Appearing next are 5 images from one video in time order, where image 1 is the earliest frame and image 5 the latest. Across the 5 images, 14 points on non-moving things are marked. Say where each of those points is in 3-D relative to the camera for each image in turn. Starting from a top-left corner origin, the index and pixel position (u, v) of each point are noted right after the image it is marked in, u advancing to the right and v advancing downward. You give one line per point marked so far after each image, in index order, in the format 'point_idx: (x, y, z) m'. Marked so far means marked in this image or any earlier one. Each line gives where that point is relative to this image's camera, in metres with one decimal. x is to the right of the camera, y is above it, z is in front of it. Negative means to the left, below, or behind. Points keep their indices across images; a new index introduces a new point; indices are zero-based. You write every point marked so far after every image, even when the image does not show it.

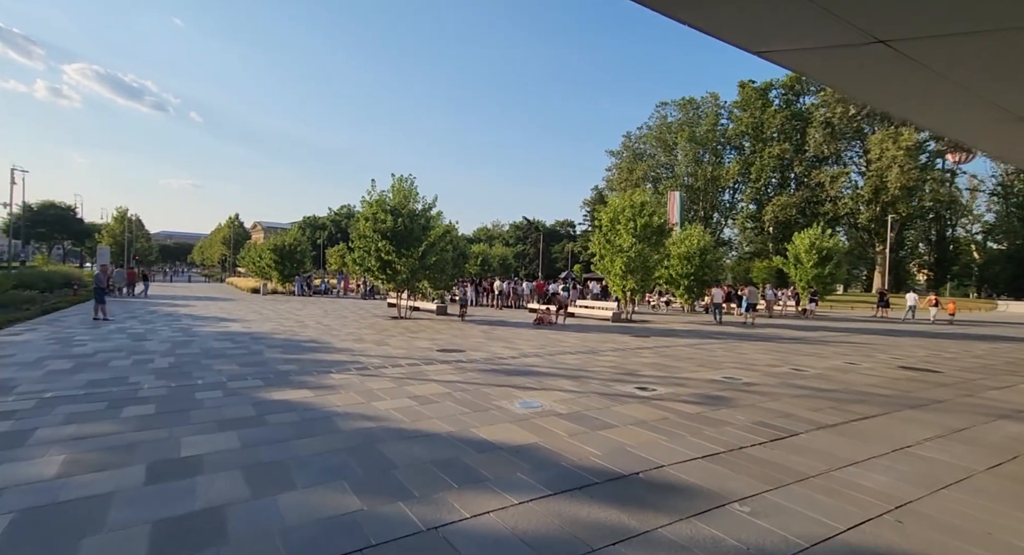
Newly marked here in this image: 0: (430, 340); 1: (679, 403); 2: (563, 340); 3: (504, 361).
0: (-2.1, -1.7, +14.1) m
1: (+2.1, -1.6, +6.8) m
2: (+1.4, -1.8, +14.7) m
3: (-0.1, -1.7, +10.5) m
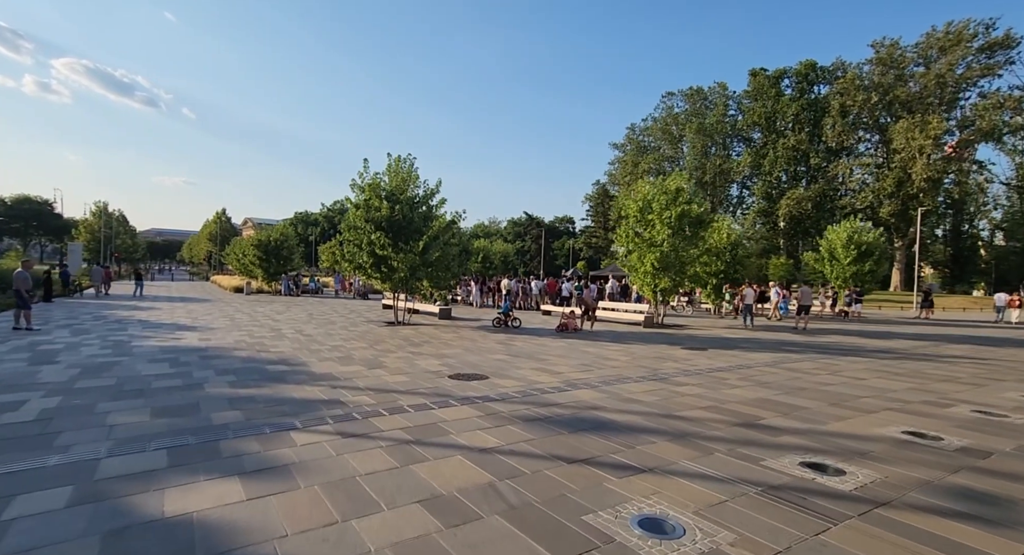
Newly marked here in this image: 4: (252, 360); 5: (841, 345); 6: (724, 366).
0: (-1.5, -1.7, +10.9) m
1: (+2.8, -1.6, +3.6) m
2: (+2.1, -1.8, +11.6) m
3: (+0.6, -1.6, +7.3) m
4: (-4.8, -1.5, +9.8) m
5: (+9.1, -2.0, +14.9) m
6: (+4.1, -1.8, +10.4) m
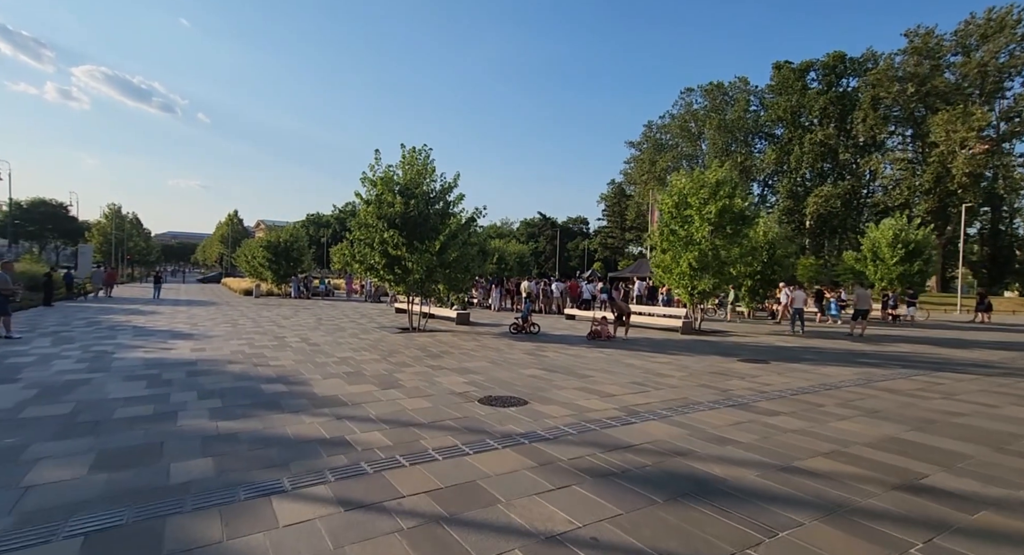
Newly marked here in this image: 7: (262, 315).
0: (-0.9, -1.7, +9.3) m
1: (+3.3, -1.6, +1.9) m
2: (+2.7, -1.8, +9.9) m
3: (+1.1, -1.7, +5.7) m
4: (-4.1, -1.6, +8.3) m
5: (+9.8, -2.0, +13.1) m
6: (+4.8, -1.8, +8.7) m
7: (-9.2, -1.4, +19.8) m
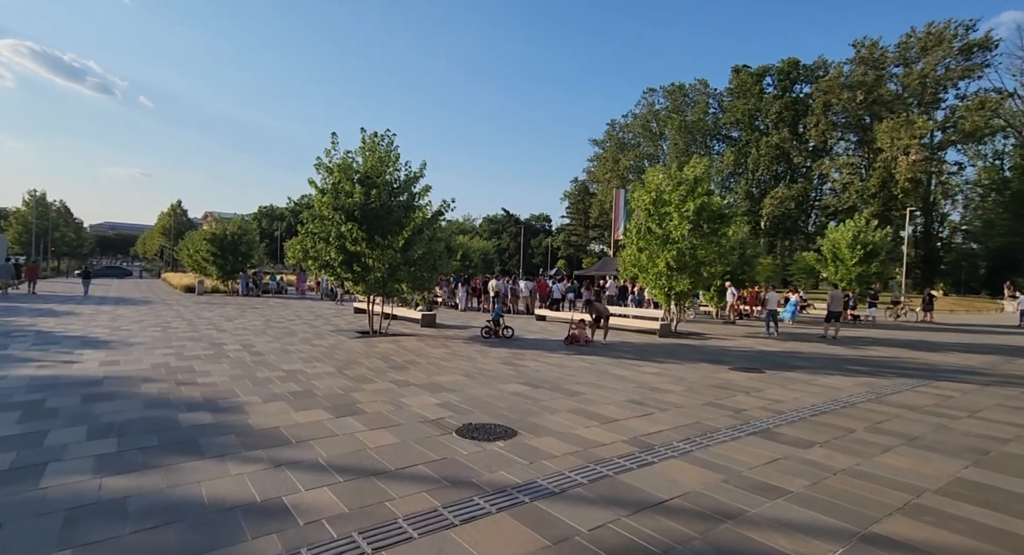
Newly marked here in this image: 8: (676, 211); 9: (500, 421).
0: (-1.2, -1.7, +7.9) m
1: (+3.5, -1.7, +0.8) m
2: (+2.4, -1.8, +8.8) m
3: (+1.1, -1.7, +4.4) m
4: (-4.4, -1.6, +6.7) m
5: (+9.2, -2.1, +12.5) m
6: (+4.5, -1.9, +7.8) m
7: (-10.3, -1.3, +17.8) m
8: (+5.8, +2.3, +19.2) m
9: (-0.2, -1.7, +6.6) m
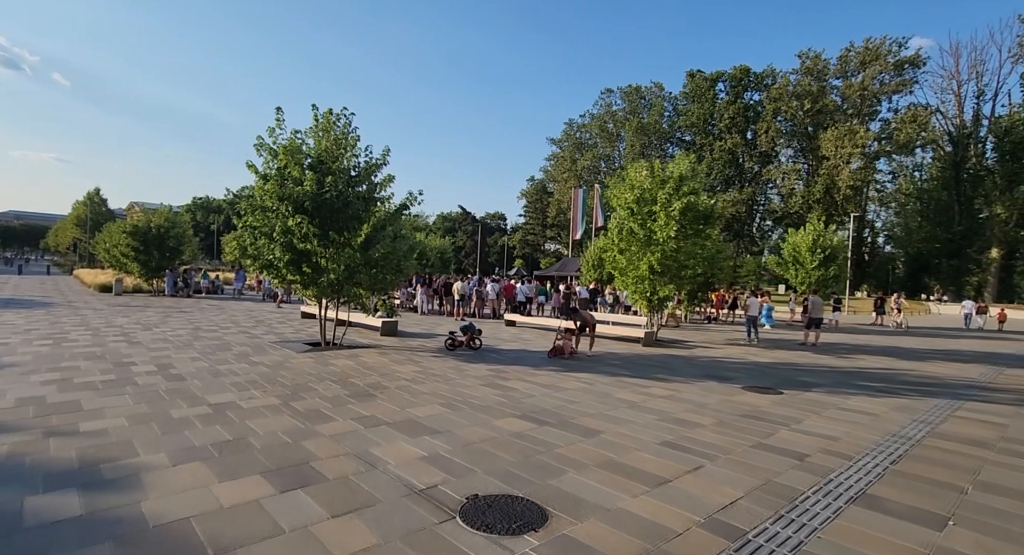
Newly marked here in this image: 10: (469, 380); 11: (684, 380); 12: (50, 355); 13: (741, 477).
0: (-1.1, -1.8, +6.0) m
1: (+4.2, -1.9, -0.6) m
2: (+2.3, -2.0, +7.2) m
3: (+1.4, -1.9, +2.7) m
4: (-4.2, -1.6, +4.5) m
5: (+8.8, -2.3, +11.5) m
6: (+4.5, -2.1, +6.3) m
7: (-11.1, -1.2, +15.0) m
8: (+4.9, +2.2, +17.9) m
9: (0.0, -1.9, +4.8) m
10: (-0.8, -1.8, +9.7) m
11: (+3.4, -2.1, +10.8) m
12: (-8.1, -1.4, +9.5) m
13: (+2.2, -1.9, +5.4) m
